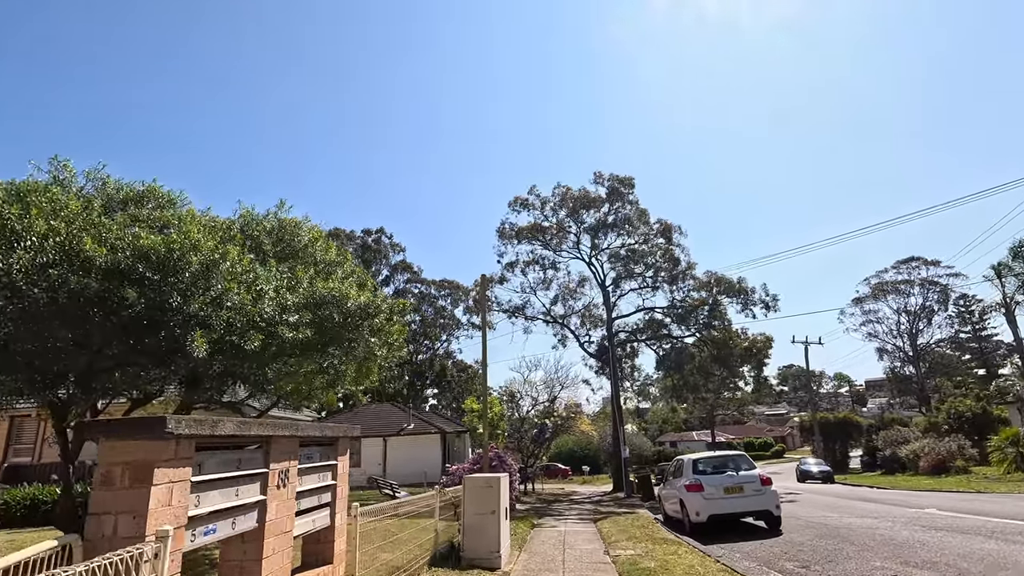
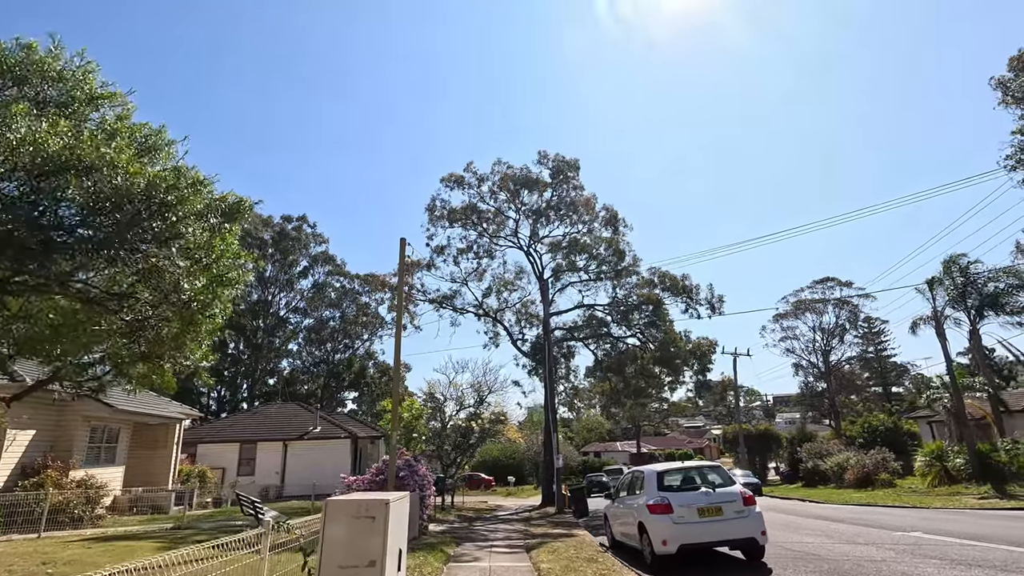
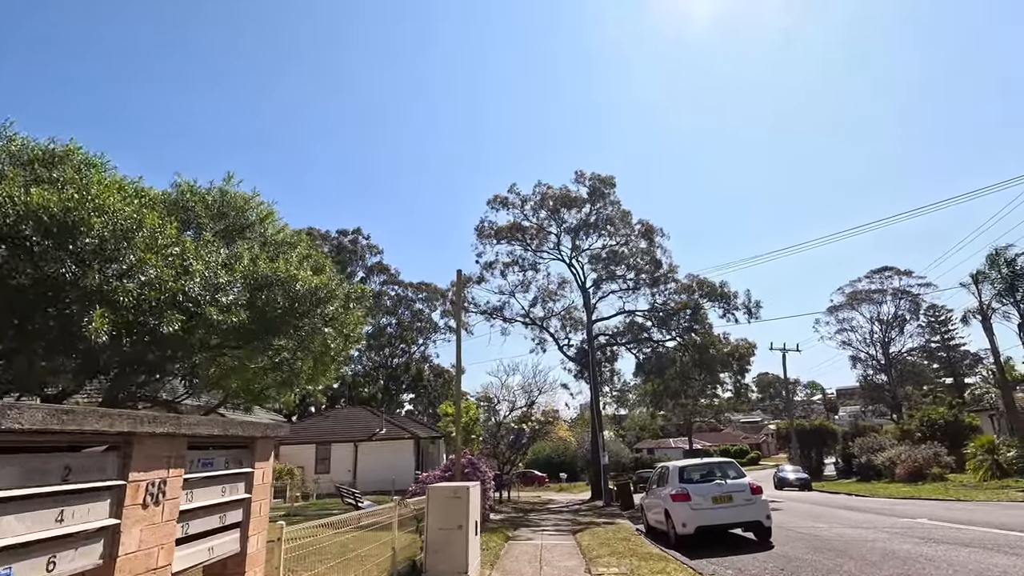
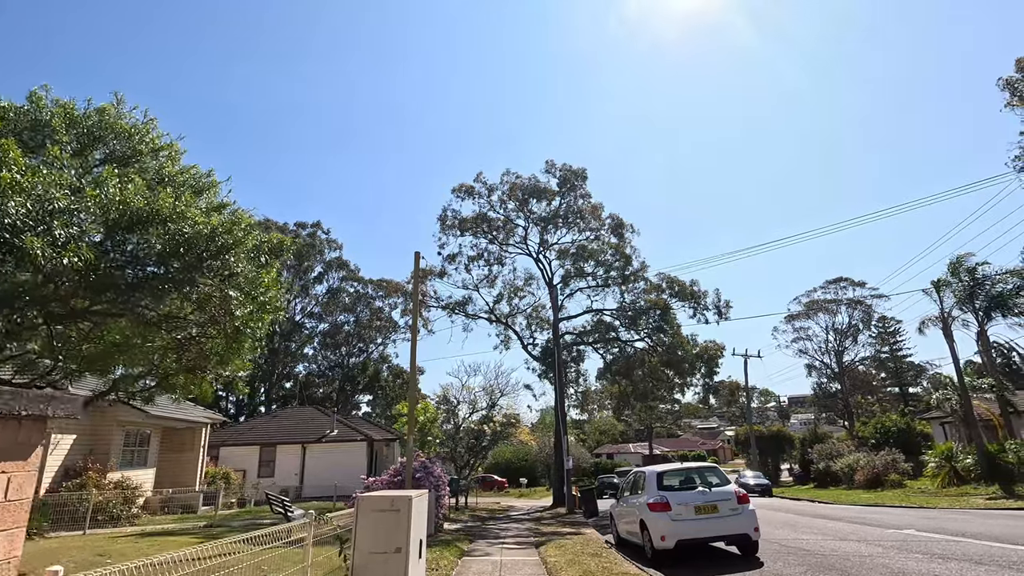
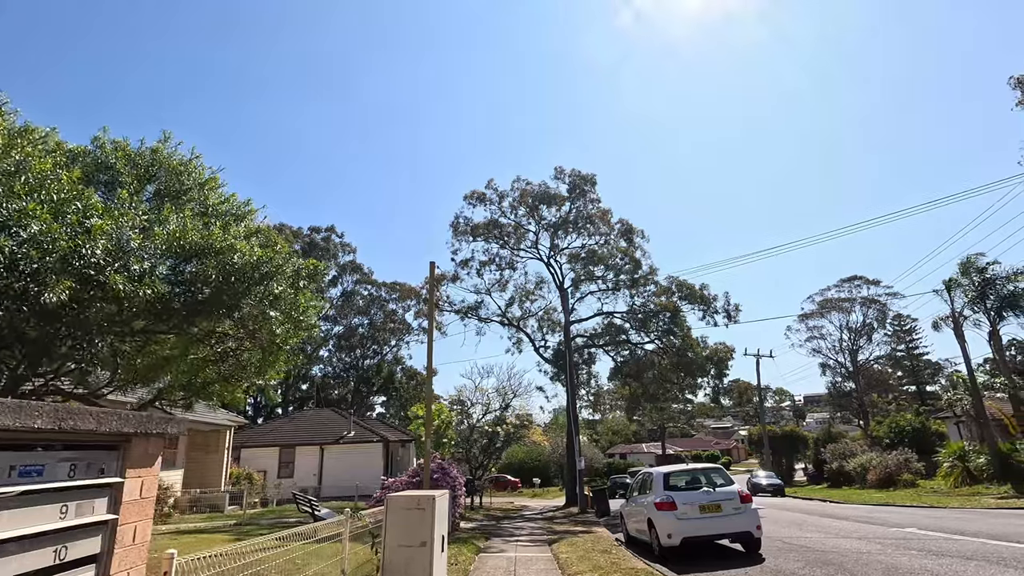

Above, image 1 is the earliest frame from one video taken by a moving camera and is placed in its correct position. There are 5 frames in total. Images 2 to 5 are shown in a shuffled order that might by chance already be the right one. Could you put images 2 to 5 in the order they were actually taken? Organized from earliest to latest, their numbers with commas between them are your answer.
3, 5, 4, 2
